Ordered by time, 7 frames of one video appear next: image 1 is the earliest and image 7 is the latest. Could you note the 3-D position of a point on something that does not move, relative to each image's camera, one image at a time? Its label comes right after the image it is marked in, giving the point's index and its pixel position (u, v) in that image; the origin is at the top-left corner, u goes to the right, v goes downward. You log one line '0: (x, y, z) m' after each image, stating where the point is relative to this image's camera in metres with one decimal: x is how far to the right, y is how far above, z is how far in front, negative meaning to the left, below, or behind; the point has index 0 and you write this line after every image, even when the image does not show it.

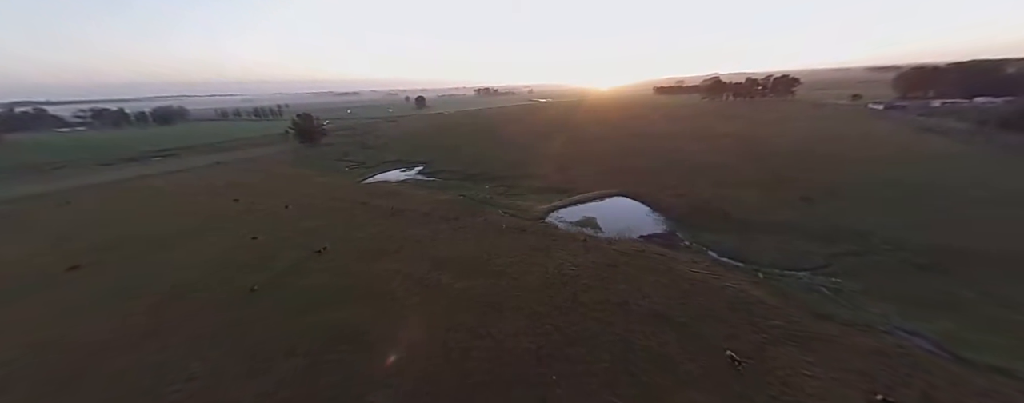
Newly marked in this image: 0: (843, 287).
0: (+13.9, -3.6, +13.4) m
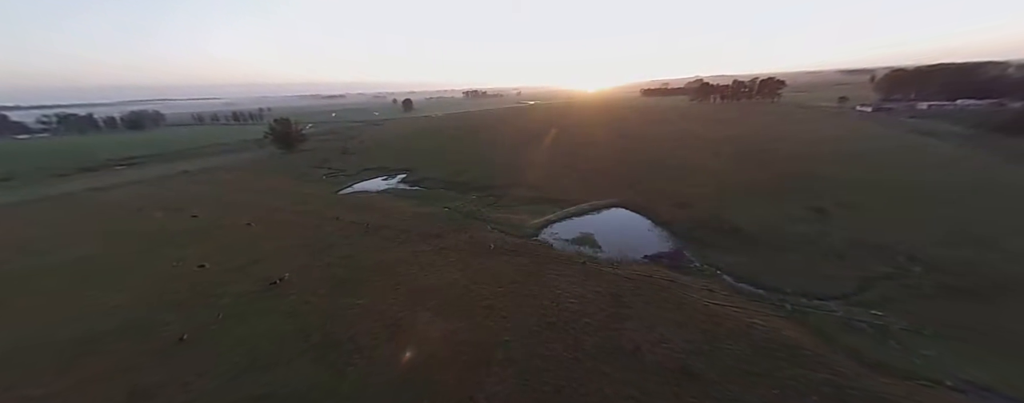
0: (+13.5, -4.3, +11.6) m
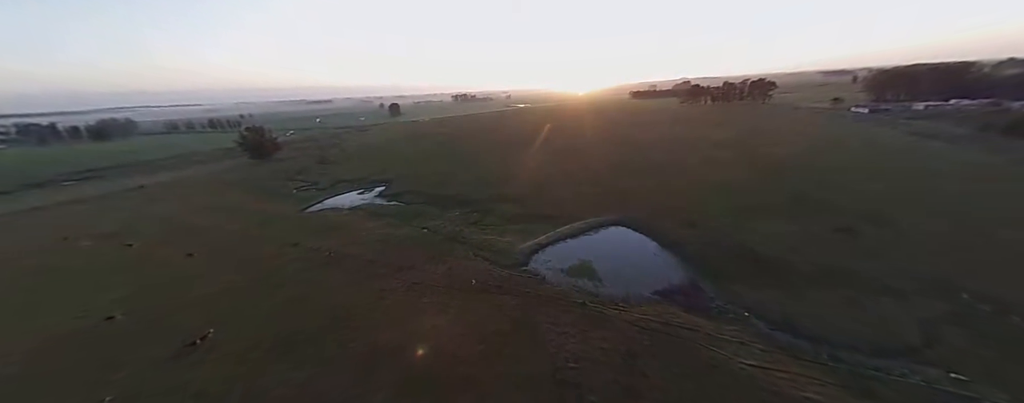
0: (+13.0, -5.3, +8.9) m
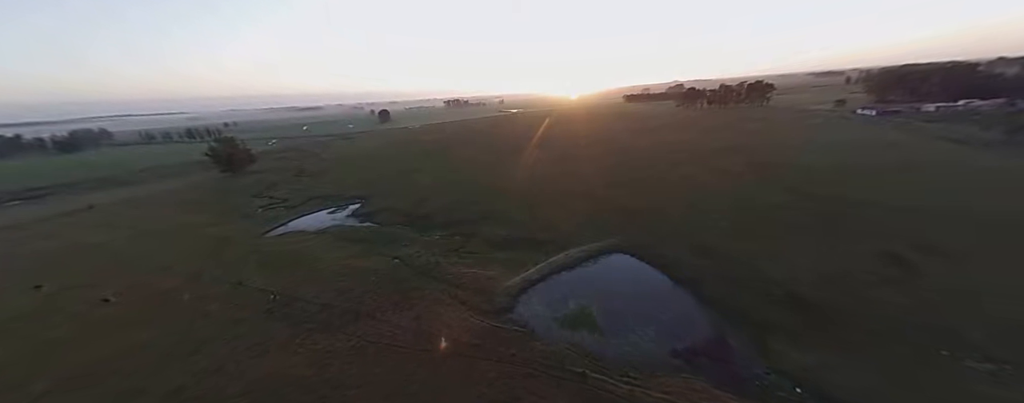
0: (+12.3, -6.5, +5.7) m
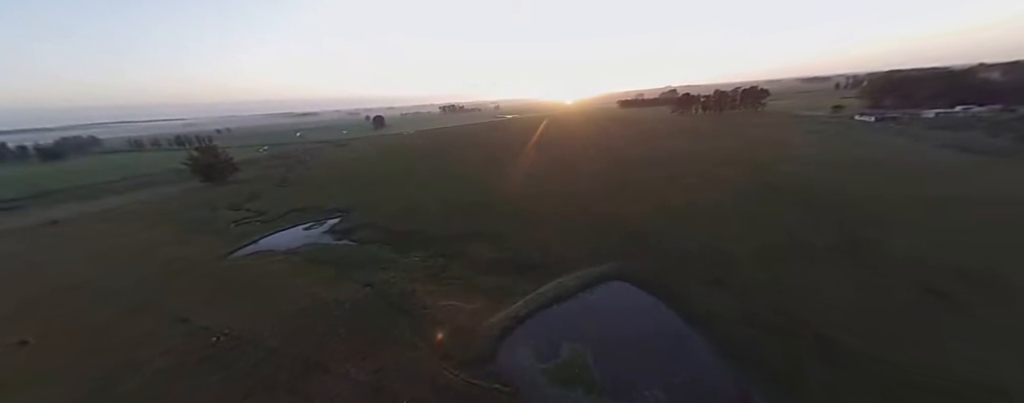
0: (+11.7, -7.4, +3.7) m
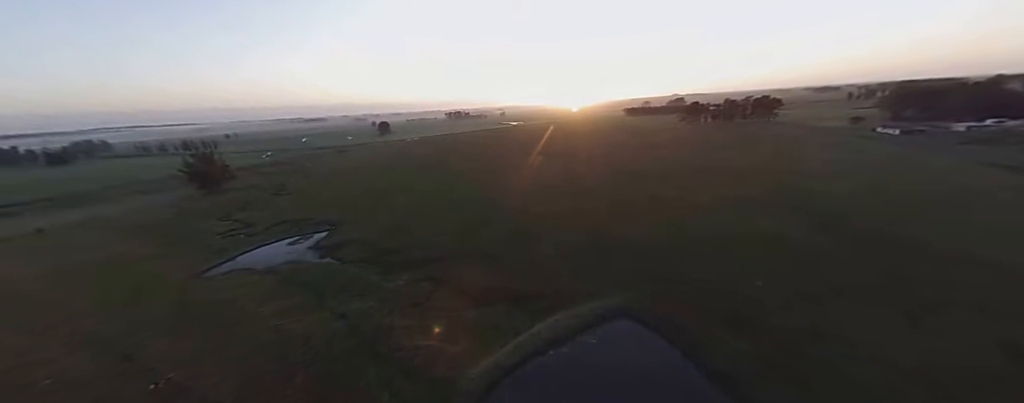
0: (+11.0, -8.4, +1.4) m
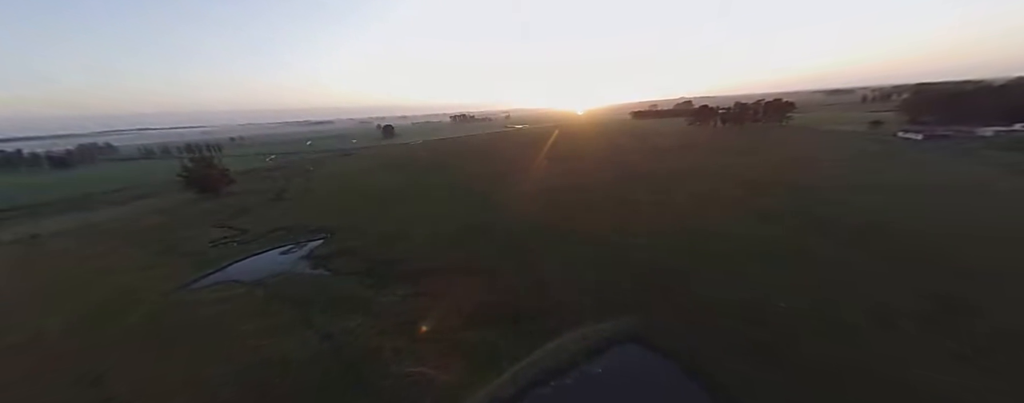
0: (+10.8, -8.9, -0.3) m
